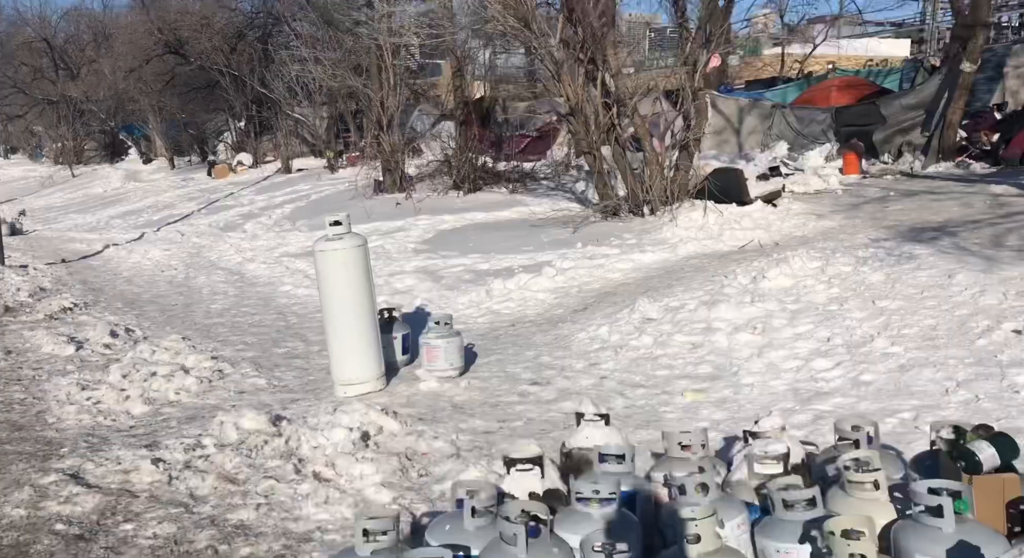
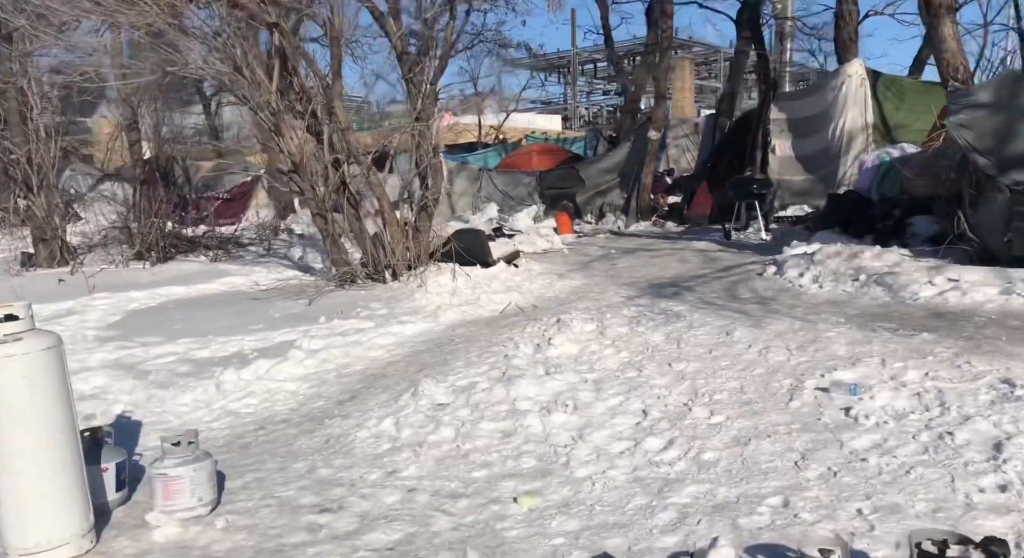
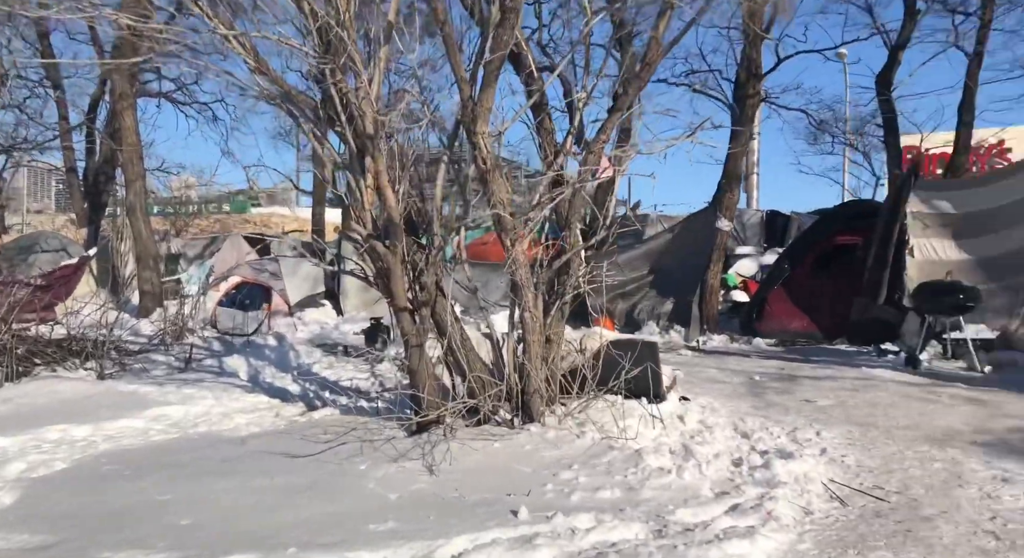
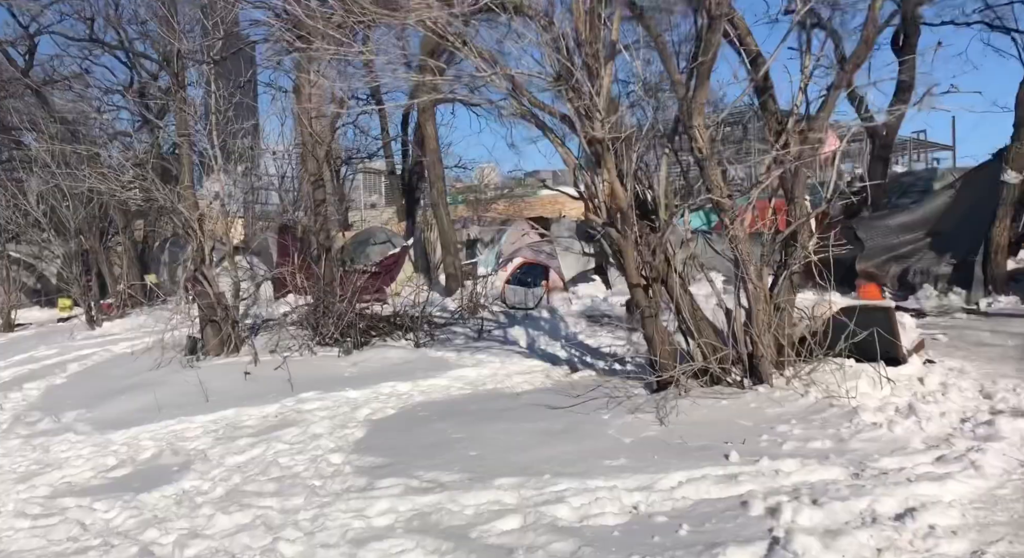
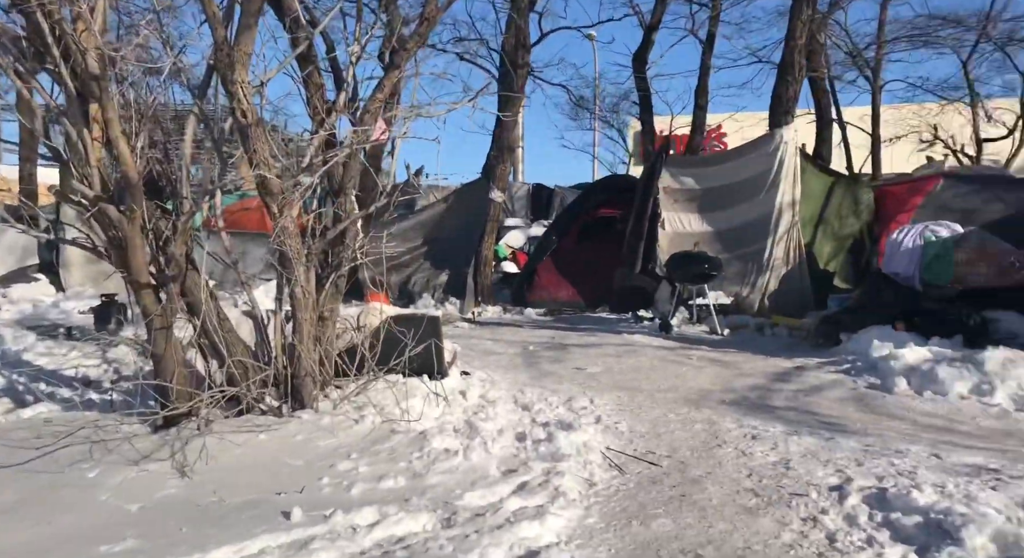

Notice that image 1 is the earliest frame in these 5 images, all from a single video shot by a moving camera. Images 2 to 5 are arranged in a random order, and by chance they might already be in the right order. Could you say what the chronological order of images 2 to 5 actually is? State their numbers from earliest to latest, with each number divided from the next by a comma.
2, 4, 3, 5
